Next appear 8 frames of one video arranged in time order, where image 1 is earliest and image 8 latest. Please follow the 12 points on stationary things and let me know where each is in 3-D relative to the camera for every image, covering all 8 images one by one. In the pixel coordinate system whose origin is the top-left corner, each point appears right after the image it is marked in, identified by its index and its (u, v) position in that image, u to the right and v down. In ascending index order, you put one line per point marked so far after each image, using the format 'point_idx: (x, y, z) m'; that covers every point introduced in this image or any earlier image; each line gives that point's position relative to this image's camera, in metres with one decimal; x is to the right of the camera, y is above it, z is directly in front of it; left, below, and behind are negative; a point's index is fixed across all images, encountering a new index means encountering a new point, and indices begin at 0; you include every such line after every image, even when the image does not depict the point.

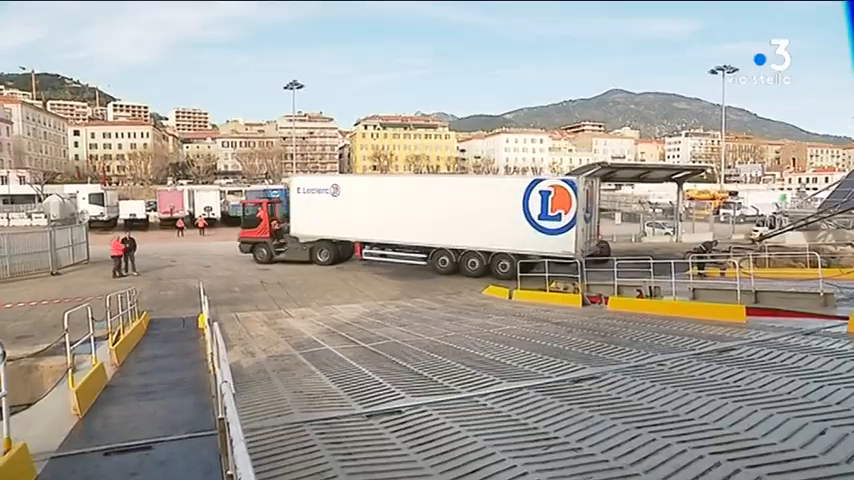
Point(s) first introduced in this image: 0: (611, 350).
0: (+3.0, -1.9, +12.0) m
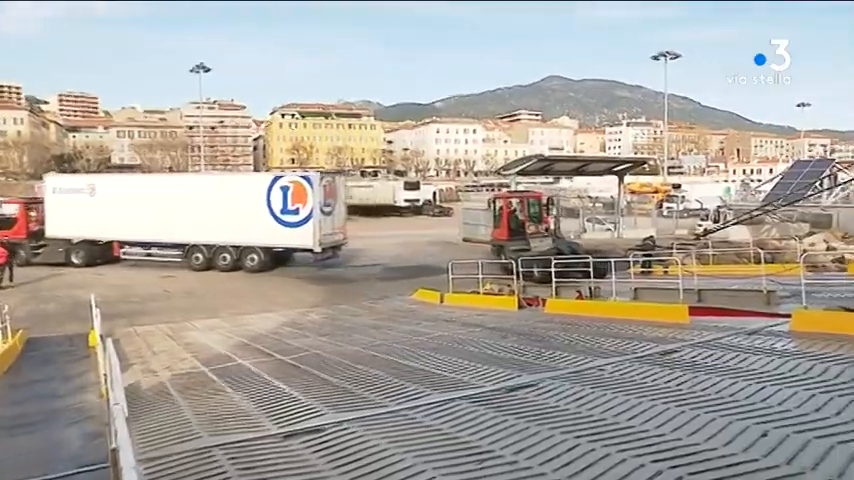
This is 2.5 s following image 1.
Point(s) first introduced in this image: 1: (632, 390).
0: (+1.8, -1.8, +11.3) m
1: (+2.9, -2.0, +9.8) m
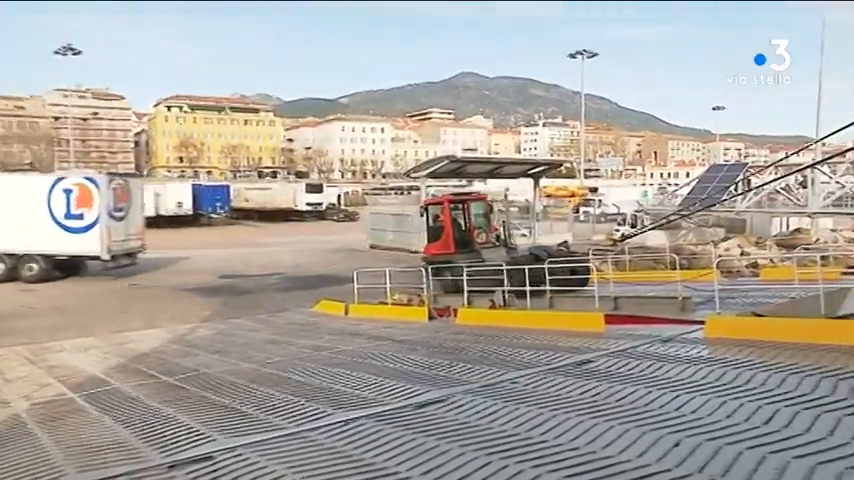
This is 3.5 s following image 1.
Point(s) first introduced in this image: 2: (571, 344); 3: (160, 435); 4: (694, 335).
0: (+0.4, -1.9, +10.7) m
1: (+1.6, -2.1, +9.3) m
2: (+2.3, -1.7, +11.4) m
3: (-3.2, -2.4, +8.5) m
4: (+4.2, -1.5, +11.4) m
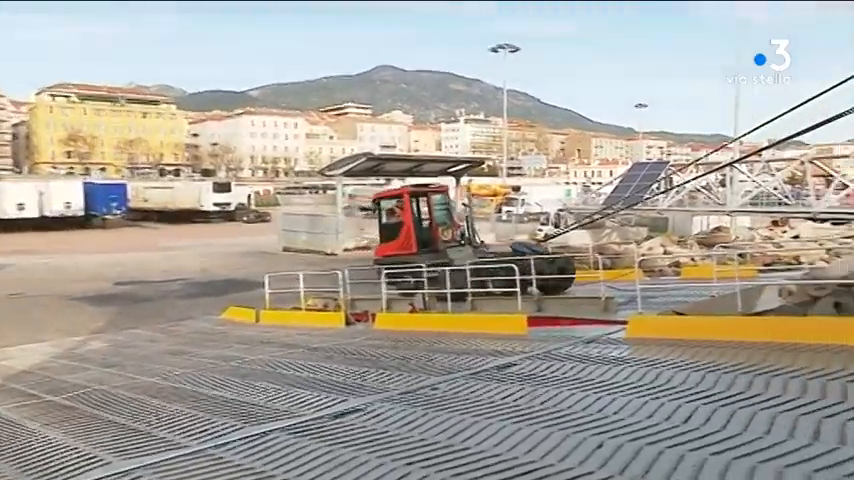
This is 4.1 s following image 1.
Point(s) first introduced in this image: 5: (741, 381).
0: (-0.8, -1.9, +10.2) m
1: (+0.5, -2.1, +9.0) m
2: (+1.0, -1.7, +11.1) m
3: (-4.2, -2.4, +7.7) m
4: (+3.0, -1.5, +11.3) m
5: (+3.8, -1.7, +8.5) m
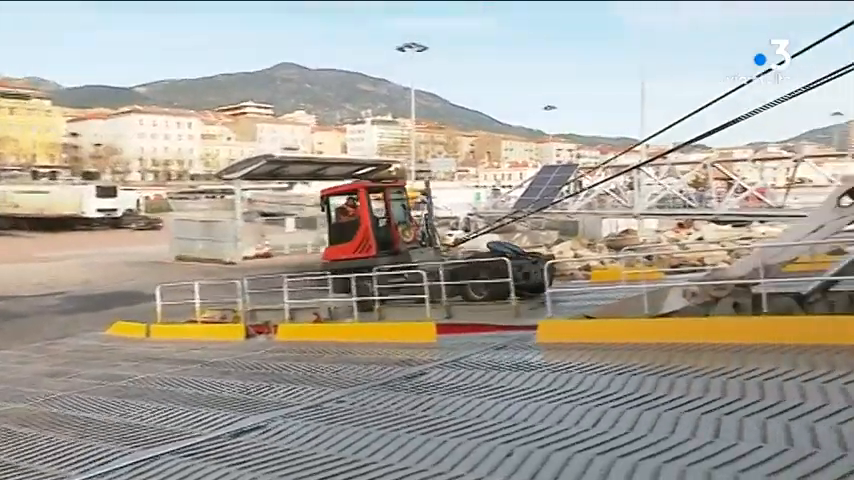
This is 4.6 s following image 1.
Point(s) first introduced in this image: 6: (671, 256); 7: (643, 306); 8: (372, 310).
0: (-2.1, -2.0, +9.7) m
1: (-0.6, -2.2, +8.6) m
2: (-0.3, -1.8, +10.8) m
3: (-5.2, -2.5, +6.8) m
4: (+1.5, -1.6, +11.2) m
5: (+2.7, -1.7, +8.5) m
6: (+4.3, -0.3, +12.6) m
7: (+3.2, -1.0, +10.7) m
8: (-0.9, -1.3, +13.4) m
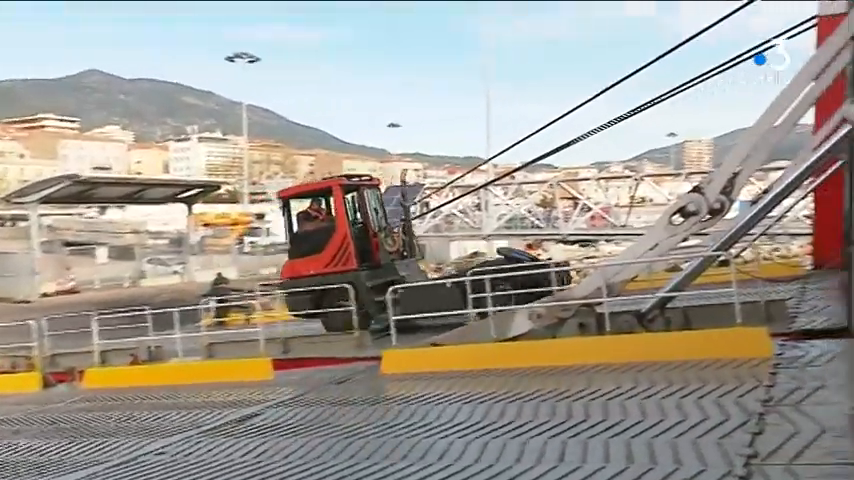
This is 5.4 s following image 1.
0: (-4.1, -2.4, +8.4) m
1: (-2.5, -2.6, +7.6) m
2: (-2.6, -2.1, +9.8) m
3: (-6.6, -2.9, +5.0) m
4: (-0.8, -2.0, +10.6) m
5: (+0.8, -2.0, +8.1) m
6: (+1.7, -0.6, +12.5) m
7: (+0.9, -1.3, +10.4) m
8: (-3.6, -1.7, +12.3) m
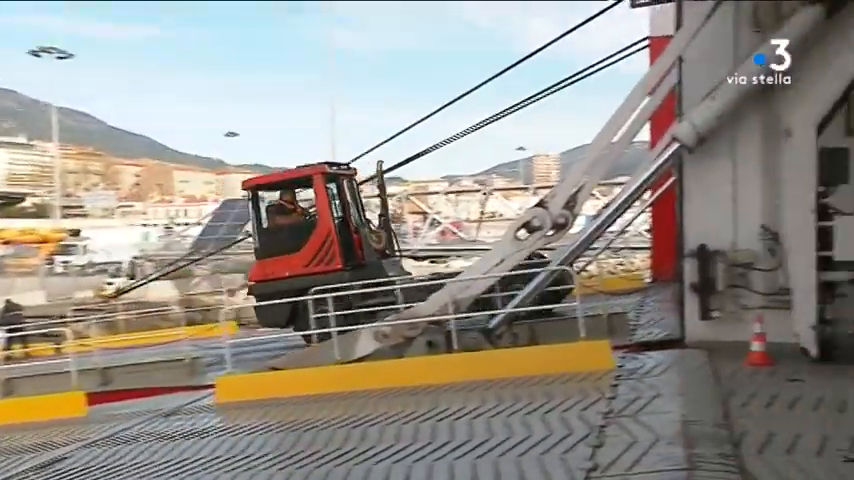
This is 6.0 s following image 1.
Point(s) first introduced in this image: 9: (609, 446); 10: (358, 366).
0: (-5.8, -2.6, +6.9) m
1: (-4.0, -2.7, +6.4) m
2: (-4.6, -2.4, +8.6) m
3: (-7.5, -3.0, +3.1) m
4: (-3.0, -2.2, +9.7) m
5: (-0.9, -2.1, +7.6) m
6: (-1.0, -0.9, +12.1) m
7: (-1.3, -1.5, +9.9) m
8: (-6.1, -2.0, +10.8) m
9: (+1.6, -1.9, +6.4) m
10: (-0.9, -1.6, +9.3) m
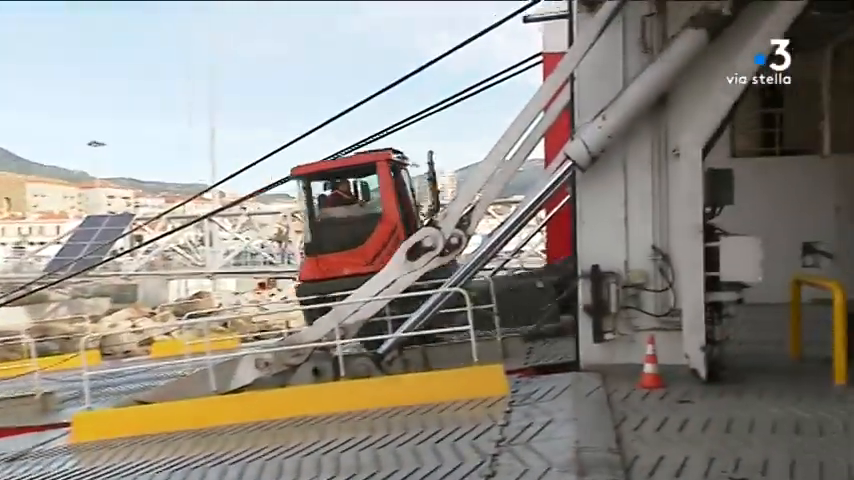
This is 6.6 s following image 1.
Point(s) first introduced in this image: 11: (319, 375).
0: (-6.7, -2.8, +5.4) m
1: (-4.9, -2.9, +5.2) m
2: (-5.8, -2.6, +7.3) m
3: (-7.9, -3.1, +1.4) m
4: (-4.4, -2.5, +8.6) m
5: (-2.1, -2.3, +6.9) m
6: (-2.8, -1.3, +11.3) m
7: (-2.8, -1.8, +9.1) m
8: (-7.7, -2.3, +9.2) m
9: (+0.7, -2.0, +6.0) m
10: (-2.3, -1.9, +8.5) m
11: (-1.4, -1.7, +9.1) m
